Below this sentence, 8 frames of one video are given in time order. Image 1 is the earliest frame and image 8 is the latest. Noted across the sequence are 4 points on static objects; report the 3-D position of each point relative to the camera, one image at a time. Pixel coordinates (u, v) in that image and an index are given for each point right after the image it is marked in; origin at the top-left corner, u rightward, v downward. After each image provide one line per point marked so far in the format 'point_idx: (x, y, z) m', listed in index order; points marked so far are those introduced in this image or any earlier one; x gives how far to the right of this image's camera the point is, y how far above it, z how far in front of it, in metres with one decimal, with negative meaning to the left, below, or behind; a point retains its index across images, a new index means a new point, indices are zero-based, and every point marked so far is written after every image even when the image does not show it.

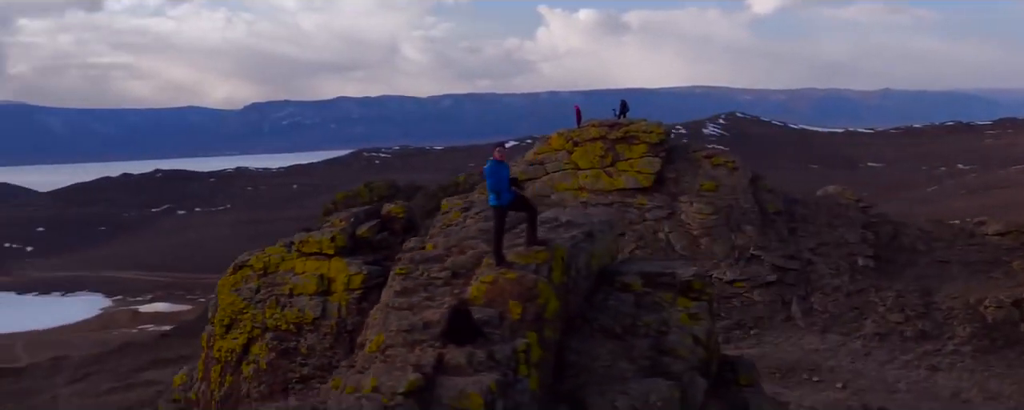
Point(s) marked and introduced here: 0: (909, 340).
0: (+3.1, -1.0, +7.9) m
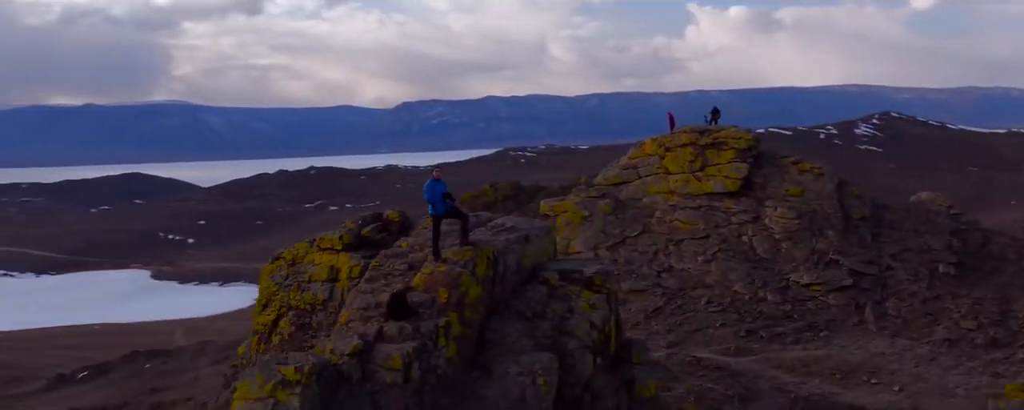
0: (+3.6, -1.1, +7.9) m
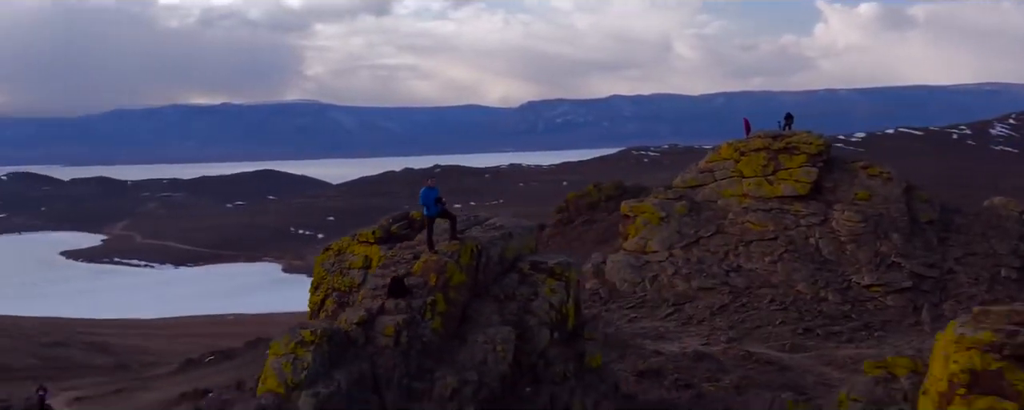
0: (+4.1, -1.2, +8.1) m
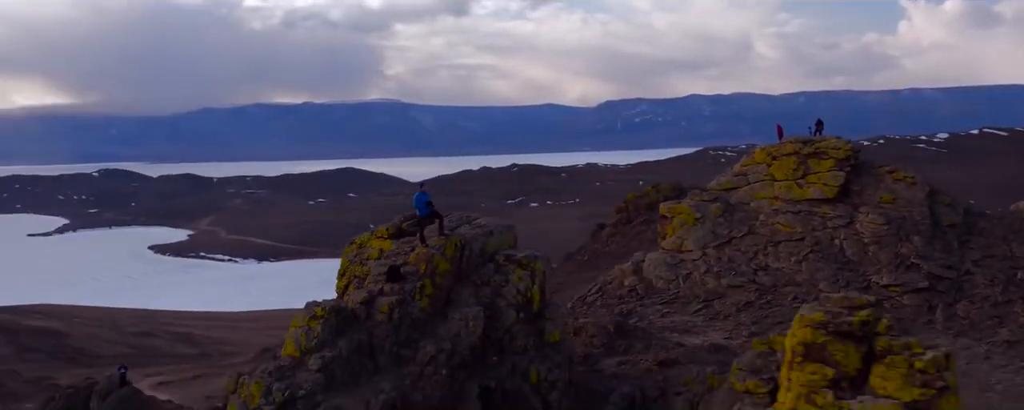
0: (+4.4, -1.2, +8.5) m
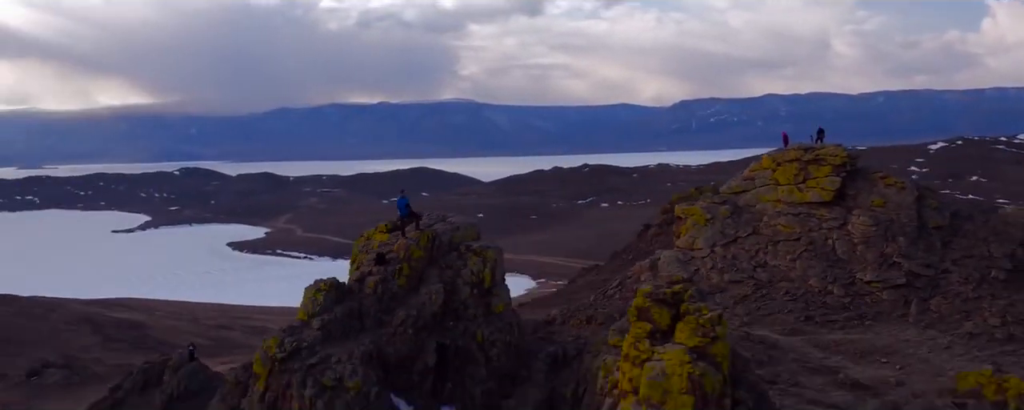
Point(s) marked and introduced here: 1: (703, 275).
0: (+4.5, -1.2, +9.4) m
1: (+2.3, -0.8, +12.2) m
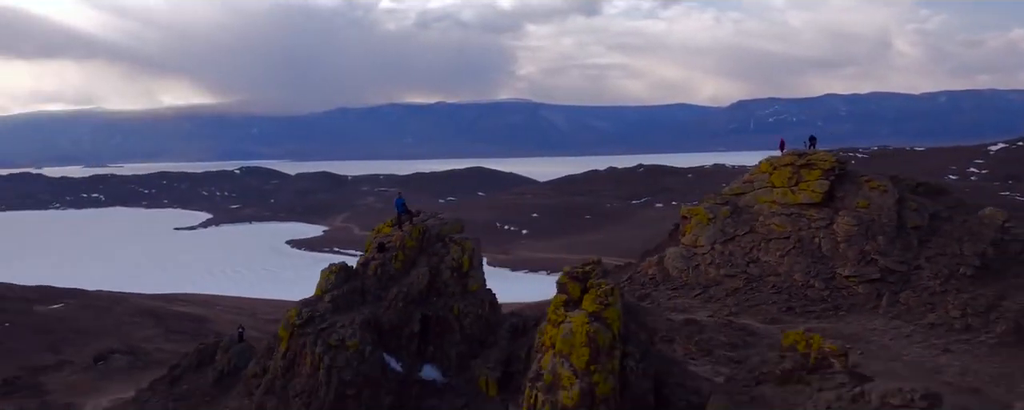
0: (+4.5, -1.3, +10.5) m
1: (+2.5, -0.8, +13.3) m
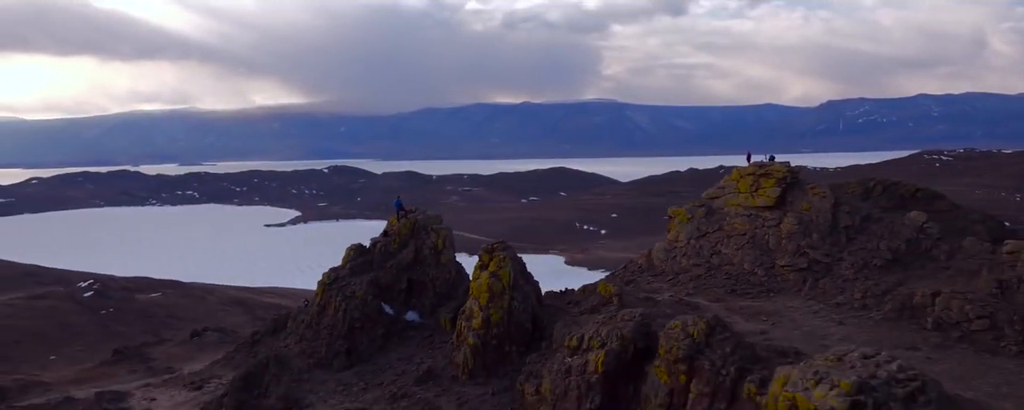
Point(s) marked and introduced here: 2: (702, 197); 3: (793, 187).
0: (+4.4, -1.3, +13.3) m
1: (+2.6, -0.9, +16.3) m
2: (+3.2, +0.1, +17.3) m
3: (+4.4, +0.3, +16.0) m
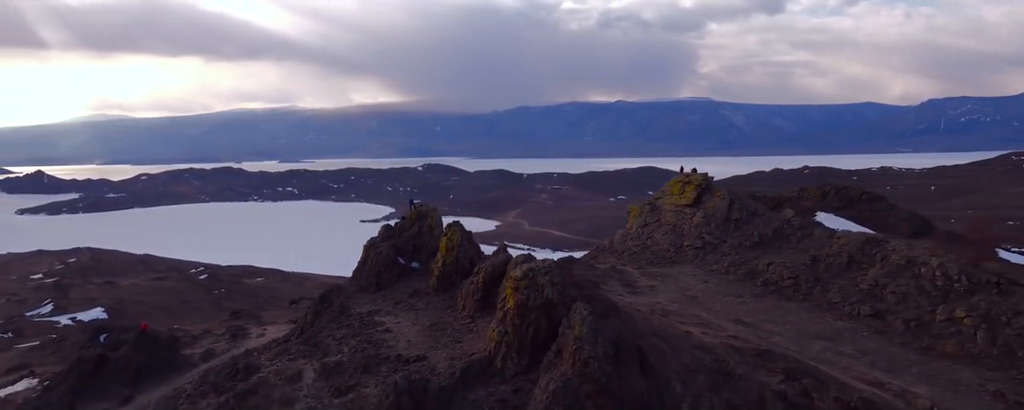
0: (+4.0, -1.3, +19.9) m
1: (+2.5, -0.8, +23.1) m
2: (+3.2, +0.1, +24.1) m
3: (+4.3, +0.3, +22.7) m
